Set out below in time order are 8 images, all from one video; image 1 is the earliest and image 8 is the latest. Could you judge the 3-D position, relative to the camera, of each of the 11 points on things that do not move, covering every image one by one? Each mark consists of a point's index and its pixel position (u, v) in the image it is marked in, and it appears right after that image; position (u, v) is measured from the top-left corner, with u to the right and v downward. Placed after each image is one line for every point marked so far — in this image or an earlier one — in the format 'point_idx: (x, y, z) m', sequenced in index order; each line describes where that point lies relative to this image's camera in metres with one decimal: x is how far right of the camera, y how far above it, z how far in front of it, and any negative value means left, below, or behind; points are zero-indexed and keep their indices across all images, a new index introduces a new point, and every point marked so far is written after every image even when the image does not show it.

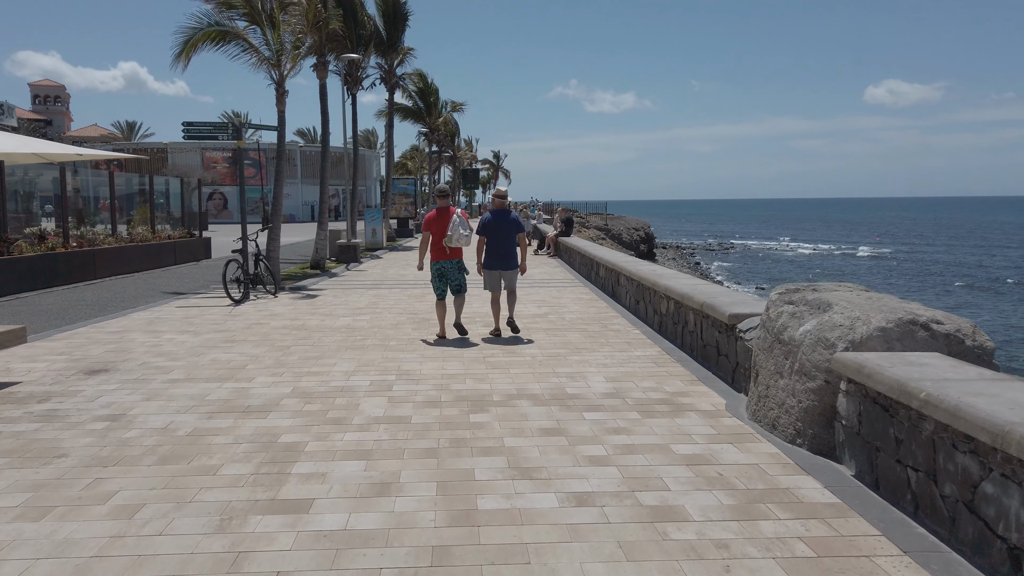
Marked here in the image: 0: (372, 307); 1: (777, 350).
0: (-2.2, -0.3, +12.0) m
1: (+1.9, -0.4, +5.3) m
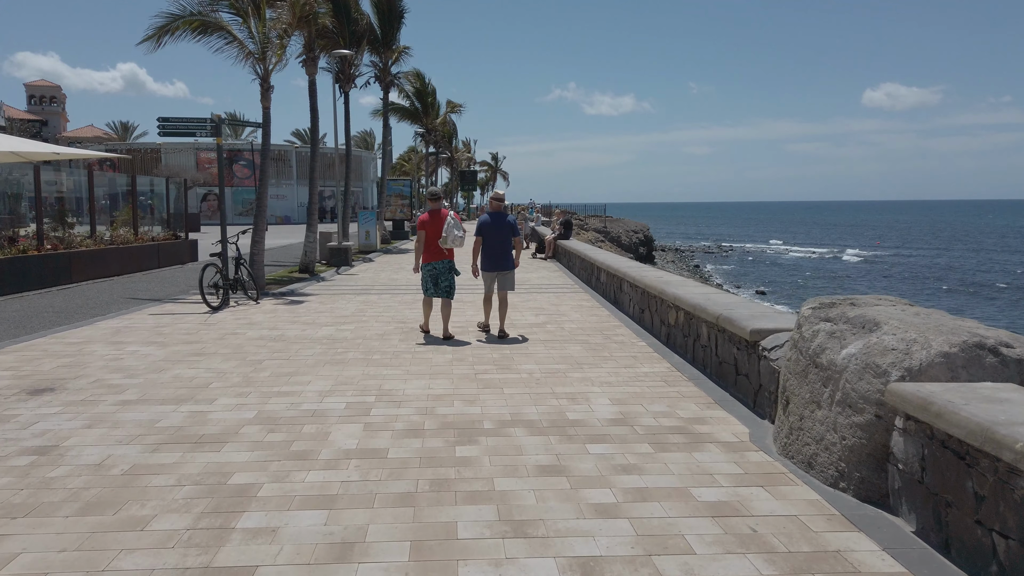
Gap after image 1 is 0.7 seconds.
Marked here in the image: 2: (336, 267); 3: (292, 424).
0: (-2.3, -0.4, +11.2) m
1: (+1.9, -0.5, +4.6) m
2: (-4.7, +0.6, +19.9) m
3: (-1.6, -1.0, +5.5) m
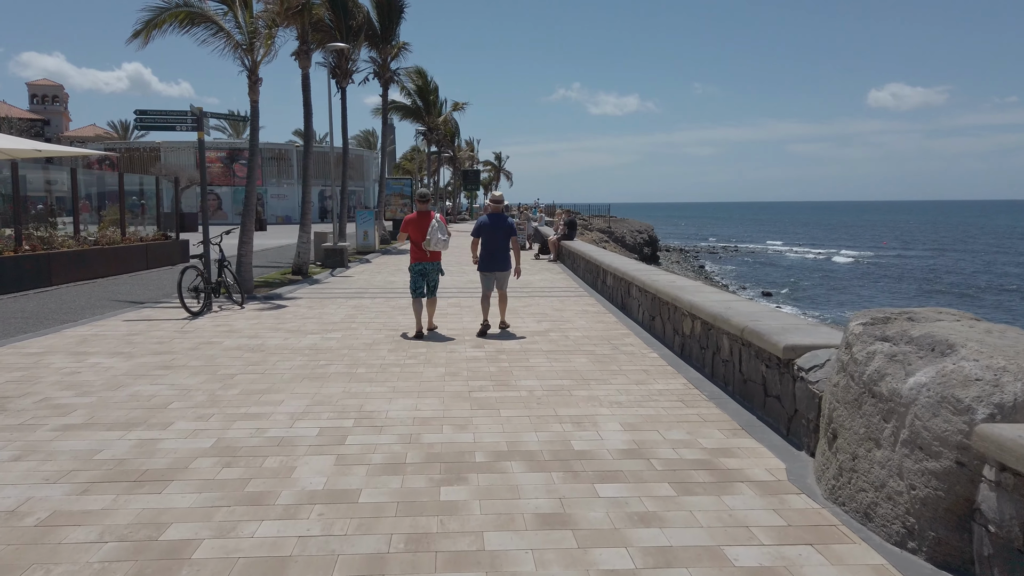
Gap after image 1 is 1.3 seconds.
0: (-2.3, -0.5, +10.4) m
1: (+1.8, -0.6, +3.8) m
2: (-4.7, +0.5, +19.1) m
3: (-1.7, -1.1, +4.8) m
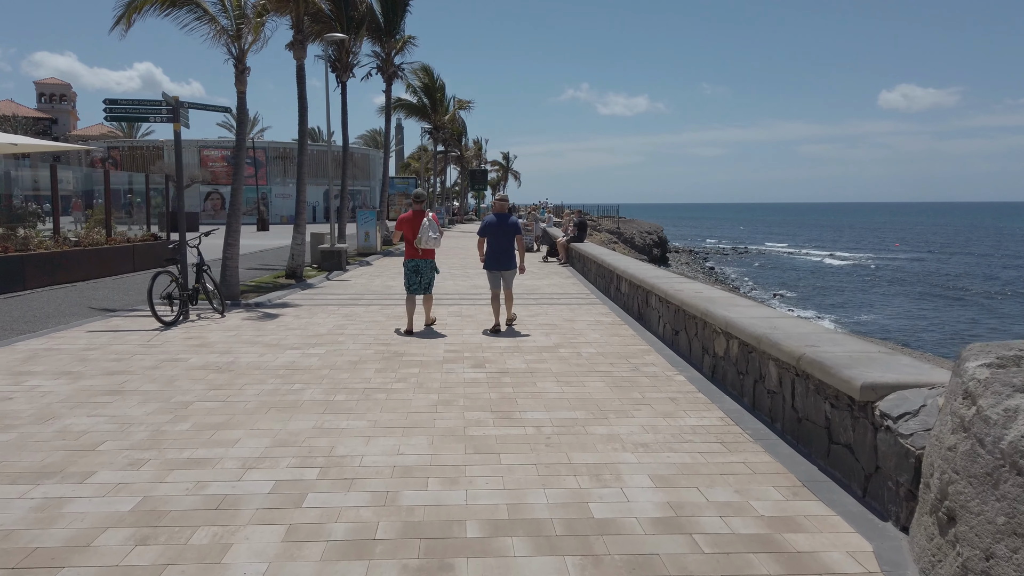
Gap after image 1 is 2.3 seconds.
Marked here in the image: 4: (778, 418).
0: (-2.2, -0.6, +9.4) m
1: (+1.8, -0.7, +2.7) m
2: (-4.5, +0.4, +18.1) m
3: (-1.6, -1.2, +3.7) m
4: (+1.9, -0.9, +5.3) m
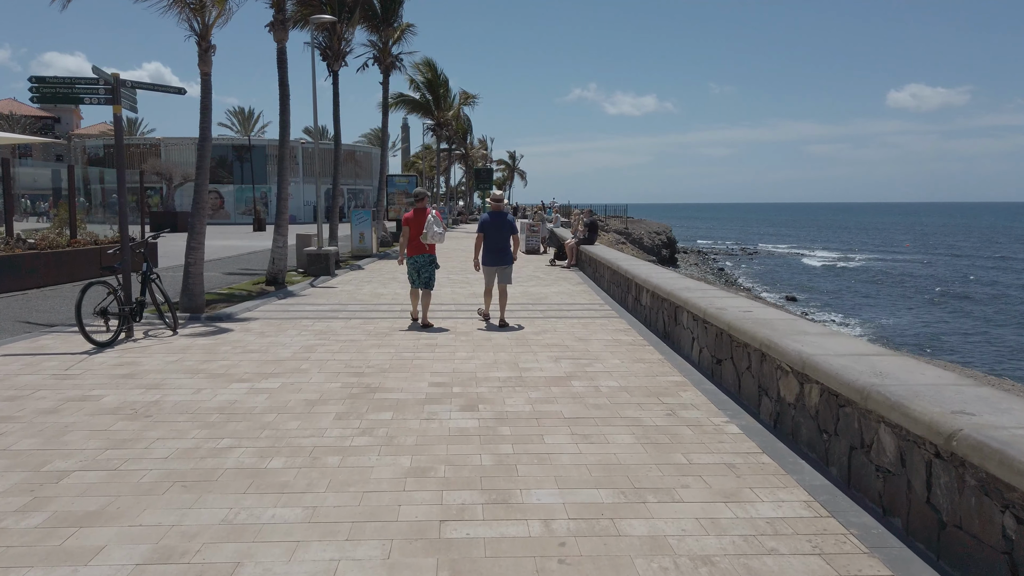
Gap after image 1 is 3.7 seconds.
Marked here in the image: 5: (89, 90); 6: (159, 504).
0: (-2.2, -0.8, +7.7) m
1: (+1.8, -0.9, +1.0) m
2: (-4.4, +0.3, +16.5) m
3: (-1.7, -1.3, +2.1) m
4: (+1.9, -1.1, +3.6) m
5: (-5.0, +2.4, +8.8) m
6: (-1.9, -1.1, +4.0) m
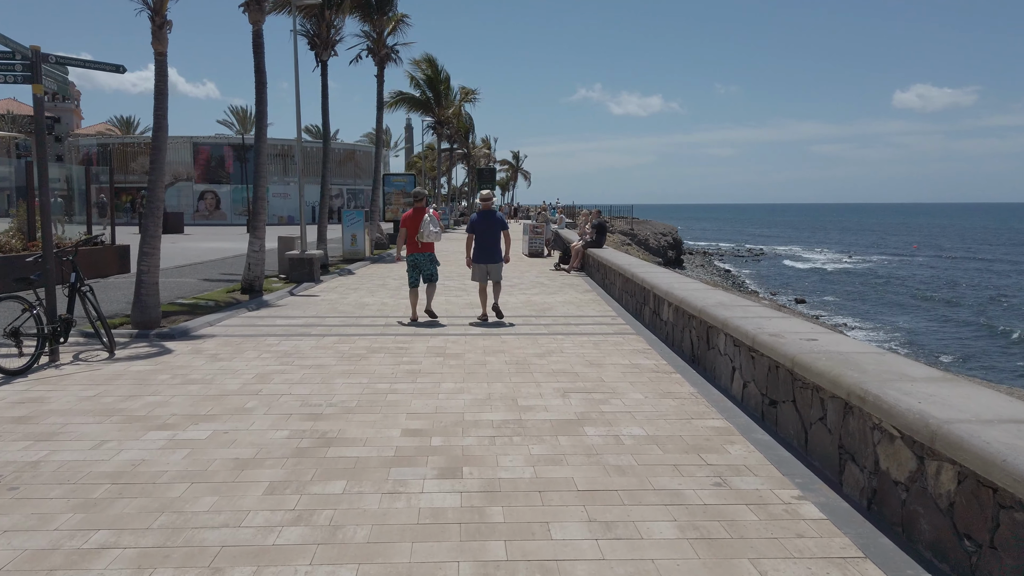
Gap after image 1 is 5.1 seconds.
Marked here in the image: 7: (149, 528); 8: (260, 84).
0: (-2.2, -0.9, +6.3) m
1: (+1.7, -1.0, -0.5) m
2: (-4.4, +0.1, +15.0) m
3: (-1.7, -1.5, +0.6) m
4: (+1.8, -1.2, +2.1) m
5: (-5.0, +2.2, +7.4) m
6: (-1.9, -1.3, +2.5) m
7: (-1.8, -1.2, +3.7) m
8: (-4.4, +3.6, +13.1) m
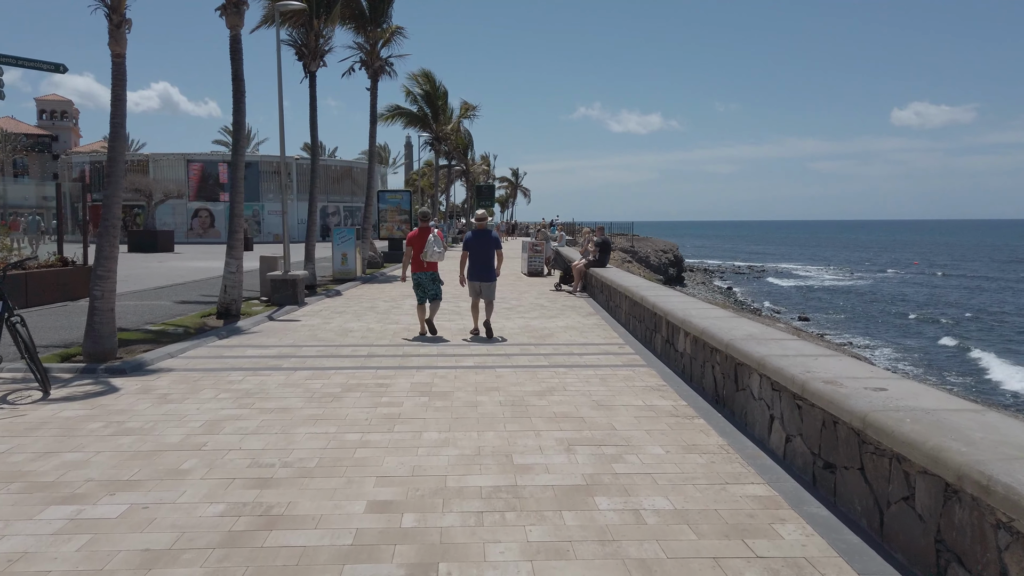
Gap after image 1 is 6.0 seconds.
0: (-2.2, -1.1, +5.2) m
1: (+1.7, -1.1, -1.5) m
2: (-4.4, -0.3, +14.0) m
3: (-1.8, -1.6, -0.5) m
4: (+1.8, -1.4, +1.1) m
5: (-5.0, +1.9, +6.4) m
6: (-2.0, -1.4, +1.4) m
7: (-1.8, -1.3, +2.6) m
8: (-4.5, +3.2, +12.2) m
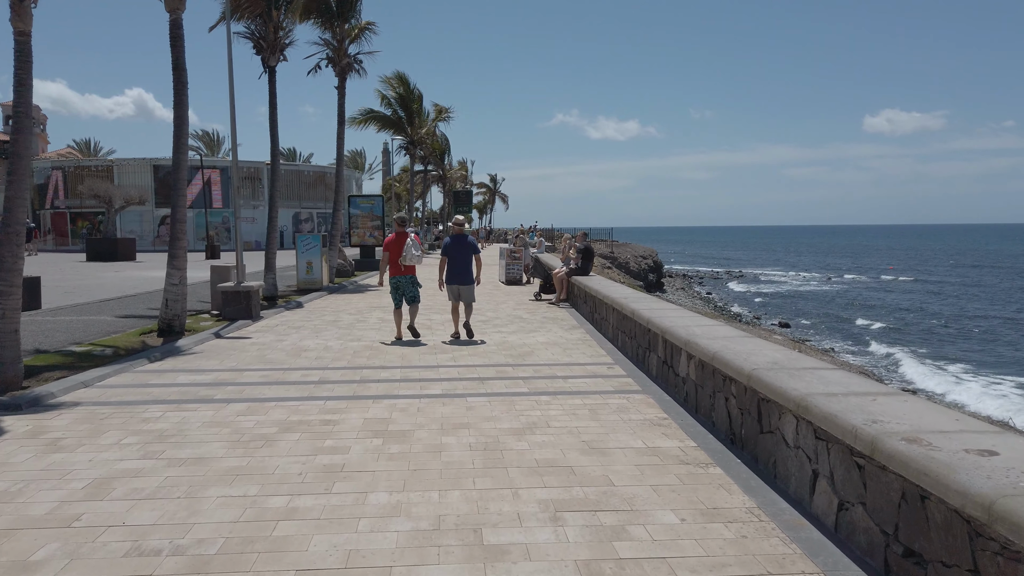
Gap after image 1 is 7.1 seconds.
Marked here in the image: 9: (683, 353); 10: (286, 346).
0: (-2.4, -1.3, +3.9) m
1: (+1.7, -1.2, -2.7) m
2: (-4.8, -0.6, +12.6) m
3: (-1.8, -1.7, -1.7) m
4: (+1.8, -1.4, -0.1) m
5: (-5.3, +1.8, +5.1) m
6: (-2.0, -1.5, +0.2) m
7: (-1.9, -1.5, +1.4) m
8: (-4.9, +3.0, +10.8) m
9: (+1.6, -0.6, +6.8) m
10: (-3.2, -0.8, +10.5) m
